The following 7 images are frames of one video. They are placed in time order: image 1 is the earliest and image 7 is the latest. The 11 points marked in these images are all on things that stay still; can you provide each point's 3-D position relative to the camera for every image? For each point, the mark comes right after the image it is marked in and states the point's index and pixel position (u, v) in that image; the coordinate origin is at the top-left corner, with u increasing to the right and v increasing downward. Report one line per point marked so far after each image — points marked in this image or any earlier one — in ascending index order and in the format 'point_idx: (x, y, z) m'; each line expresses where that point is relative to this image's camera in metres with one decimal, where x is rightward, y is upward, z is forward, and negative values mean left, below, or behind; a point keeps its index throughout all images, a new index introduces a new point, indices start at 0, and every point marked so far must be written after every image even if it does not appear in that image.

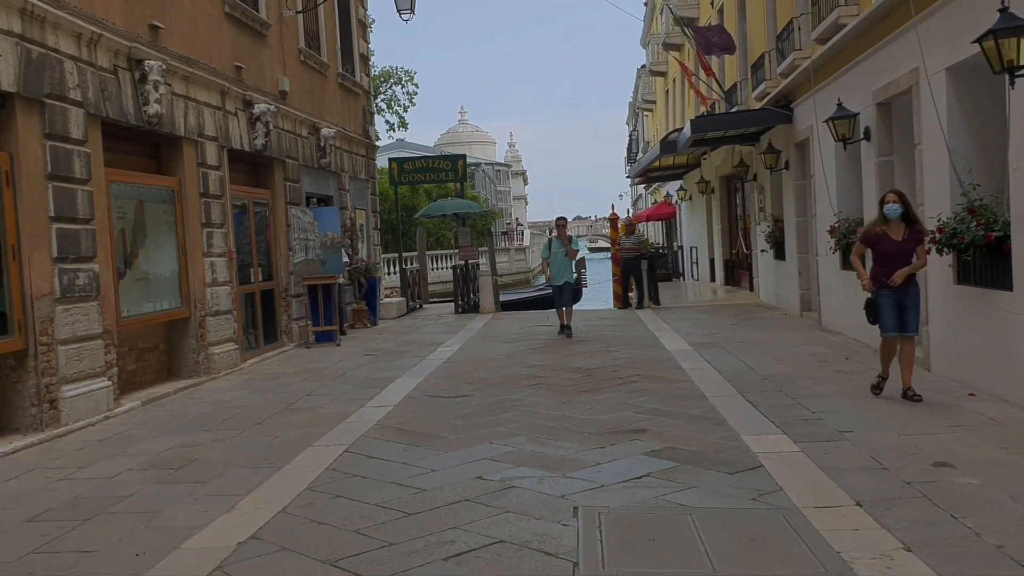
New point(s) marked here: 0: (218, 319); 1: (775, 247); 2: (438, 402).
0: (-2.9, -0.3, +9.9) m
1: (+3.8, +0.6, +14.2) m
2: (-0.5, -0.8, +7.4) m
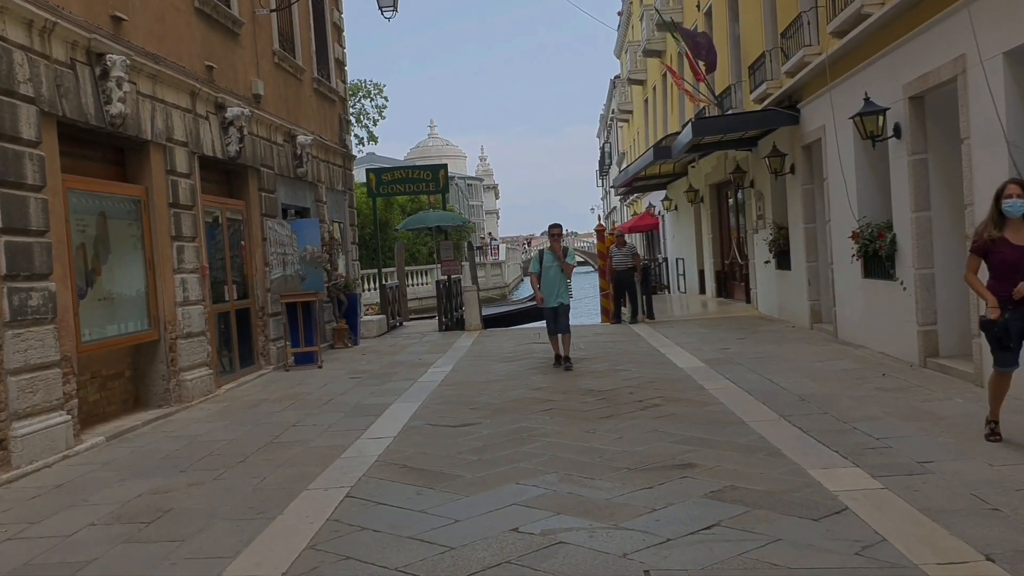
0: (-2.9, -0.5, +9.0) m
1: (+3.7, +0.4, +13.6) m
2: (-0.4, -1.0, +6.5) m
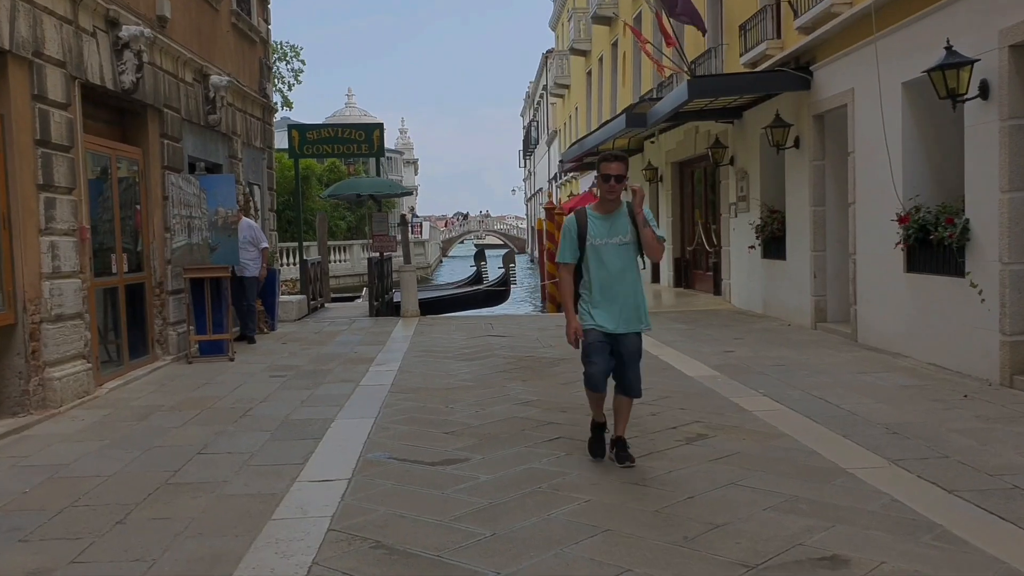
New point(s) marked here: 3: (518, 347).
0: (-3.1, -0.3, +6.8) m
1: (+3.1, +0.5, +11.9) m
2: (-0.4, -0.9, +4.6) m
3: (+0.1, -0.6, +9.8) m
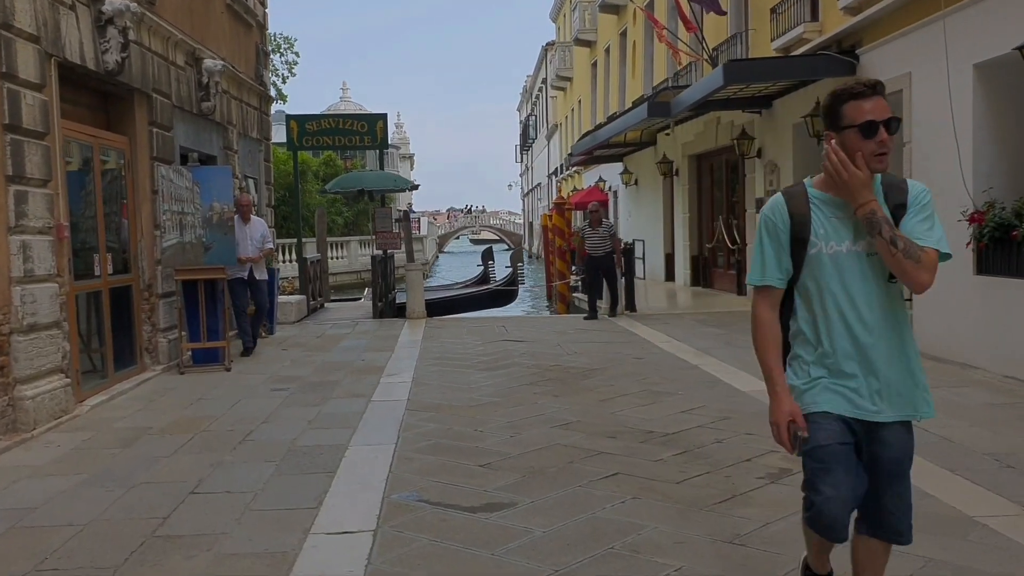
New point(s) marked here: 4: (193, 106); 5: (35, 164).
0: (-2.8, -0.3, +5.9) m
1: (+3.3, +0.5, +11.1) m
2: (-0.2, -0.9, +3.8) m
3: (+0.3, -0.6, +9.0) m
4: (-3.1, +1.8, +9.6) m
5: (-2.9, +0.8, +6.1) m
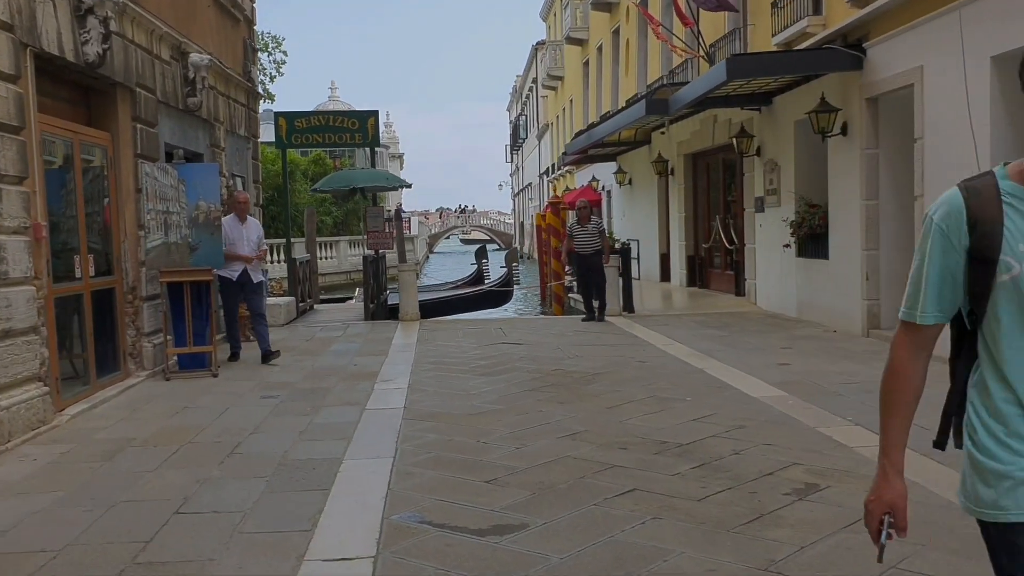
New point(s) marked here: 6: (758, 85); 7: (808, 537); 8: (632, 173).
0: (-2.8, -0.3, +5.6) m
1: (+3.2, +0.5, +10.8) m
2: (-0.1, -0.9, +3.5) m
3: (+0.2, -0.6, +8.7) m
4: (-3.1, +1.7, +9.3) m
5: (-2.9, +0.7, +5.7) m
6: (+2.7, +2.2, +10.9) m
7: (+1.1, -0.9, +3.5) m
8: (+2.4, +2.2, +19.4) m
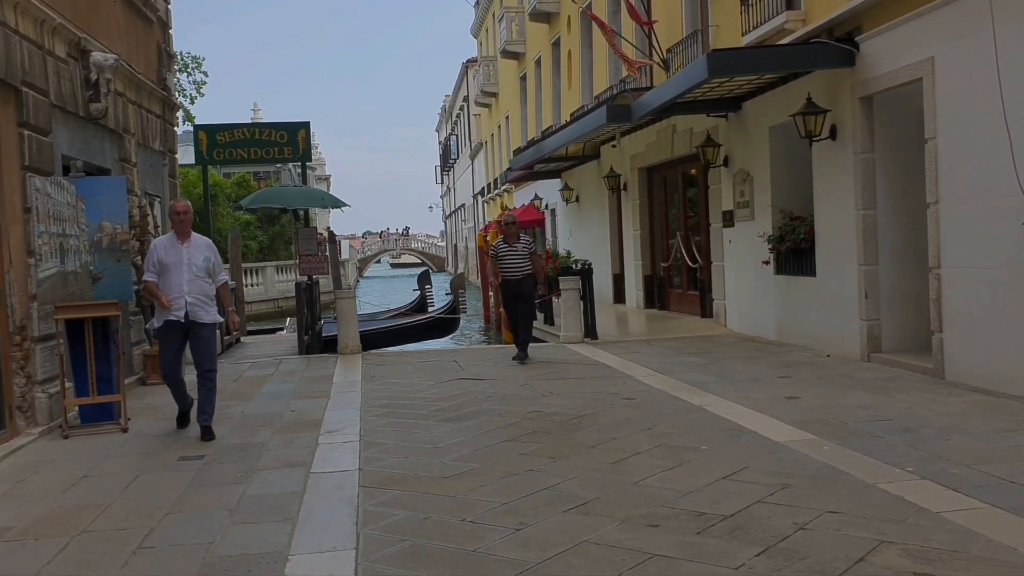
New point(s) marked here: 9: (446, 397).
0: (-2.9, -0.5, +4.2) m
1: (+2.8, +0.3, +9.9) m
2: (0.0, -1.0, +2.3) m
3: (0.0, -0.8, +7.5) m
4: (-3.5, +1.4, +8.0) m
5: (-3.0, +0.5, +4.4) m
6: (+2.2, +2.0, +10.0) m
7: (+1.2, -1.0, +2.5) m
8: (+1.3, +1.8, +18.4) m
9: (-0.5, -0.8, +7.7) m
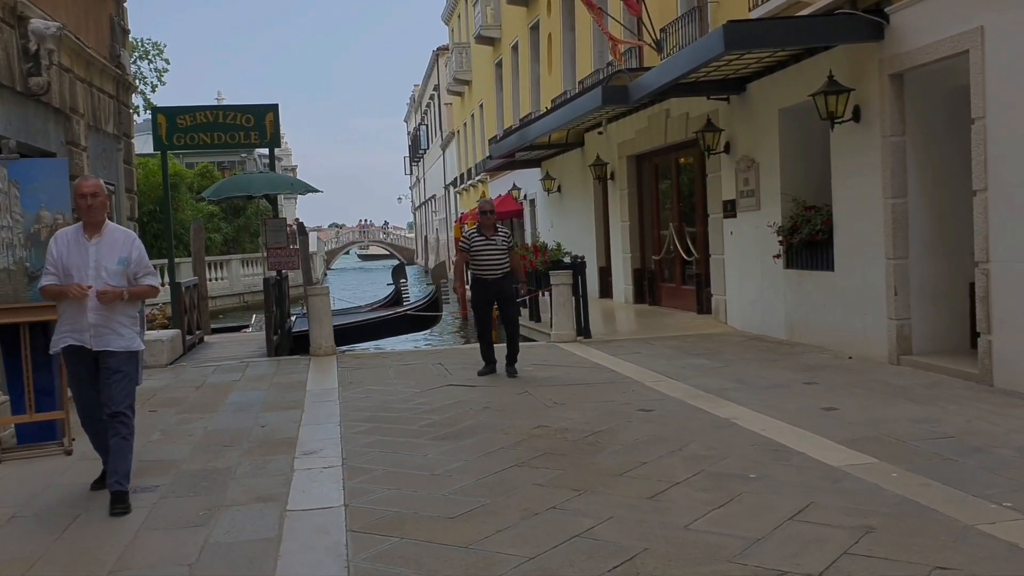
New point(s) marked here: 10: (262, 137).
0: (-2.8, -0.5, +3.3) m
1: (+2.7, +0.4, +9.2) m
2: (+0.2, -1.0, +1.5) m
3: (0.0, -0.8, +6.7) m
4: (-3.5, +1.5, +7.0) m
5: (-2.9, +0.5, +3.5) m
6: (+2.1, +2.1, +9.2) m
7: (+1.3, -1.0, +1.7) m
8: (+0.9, +1.9, +17.6) m
9: (-0.5, -0.8, +6.9) m
10: (-2.9, +1.8, +11.5) m
